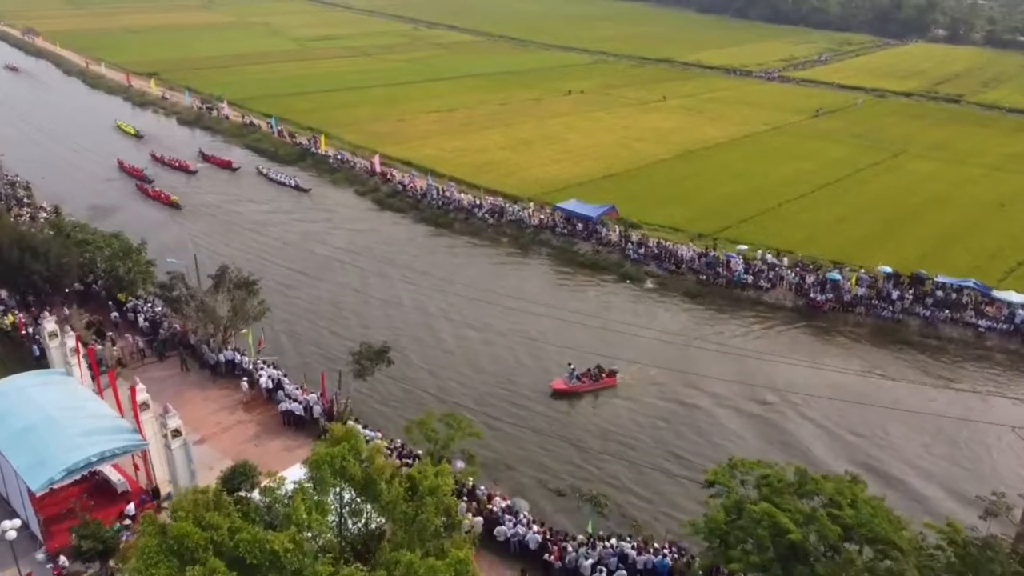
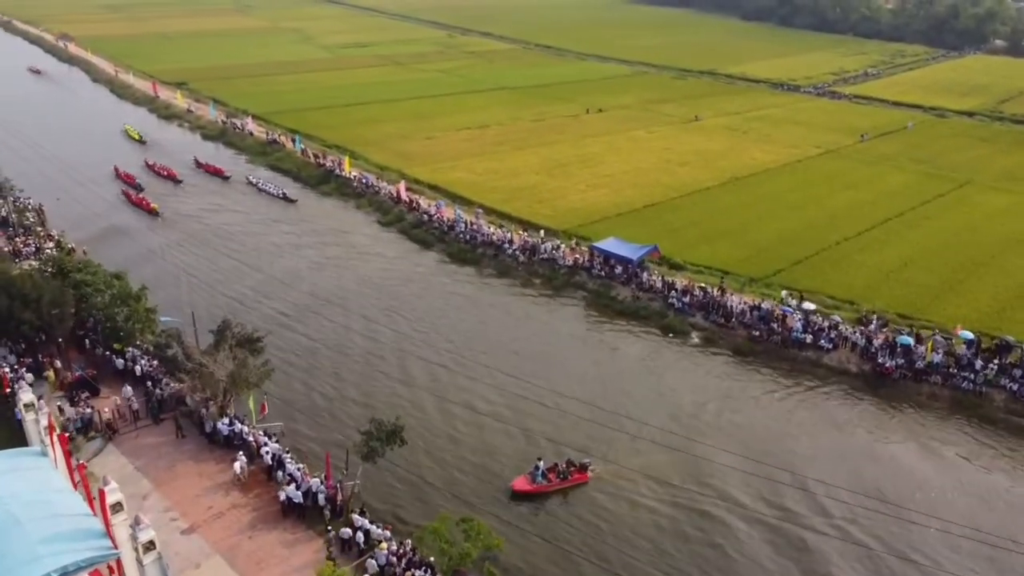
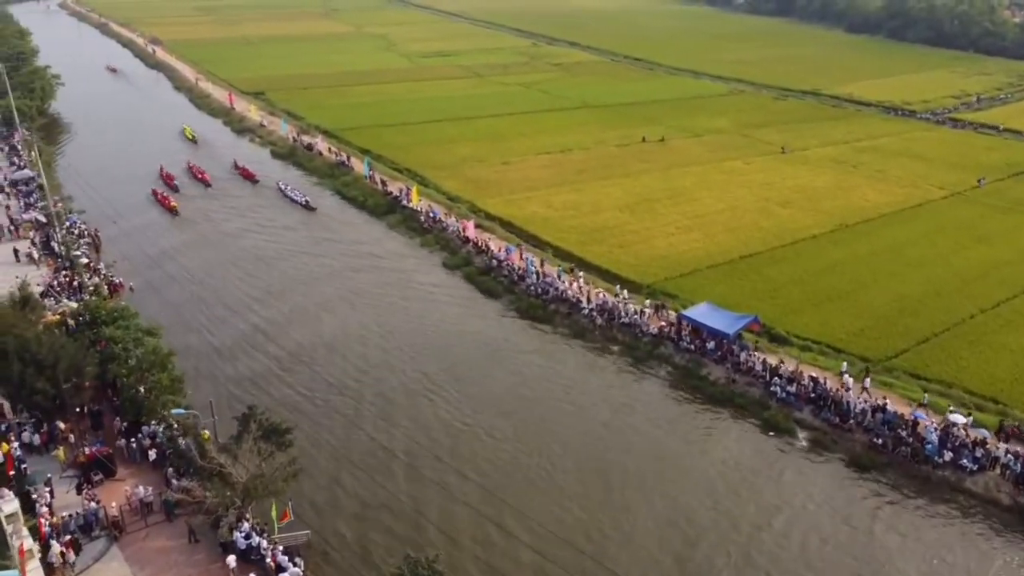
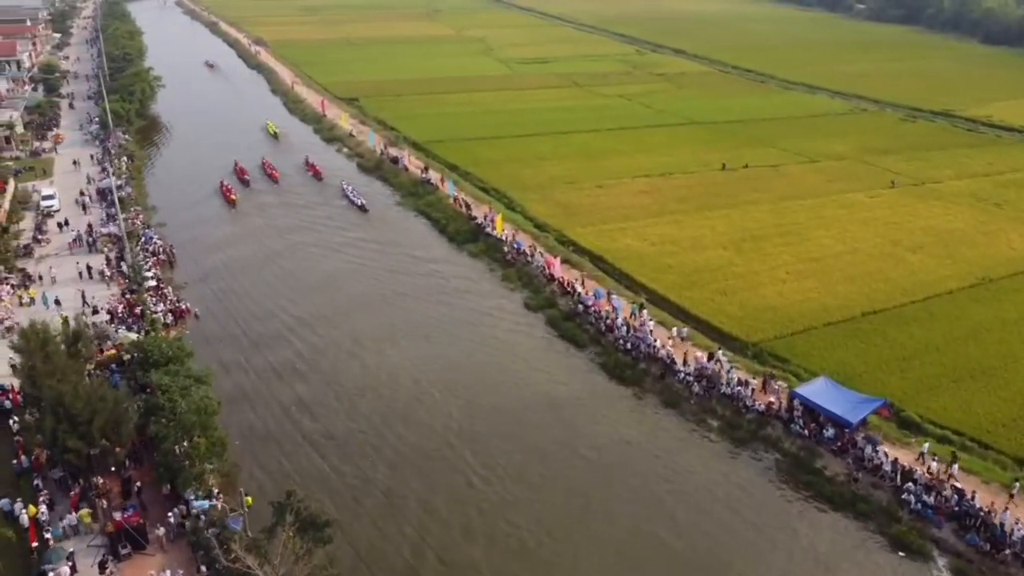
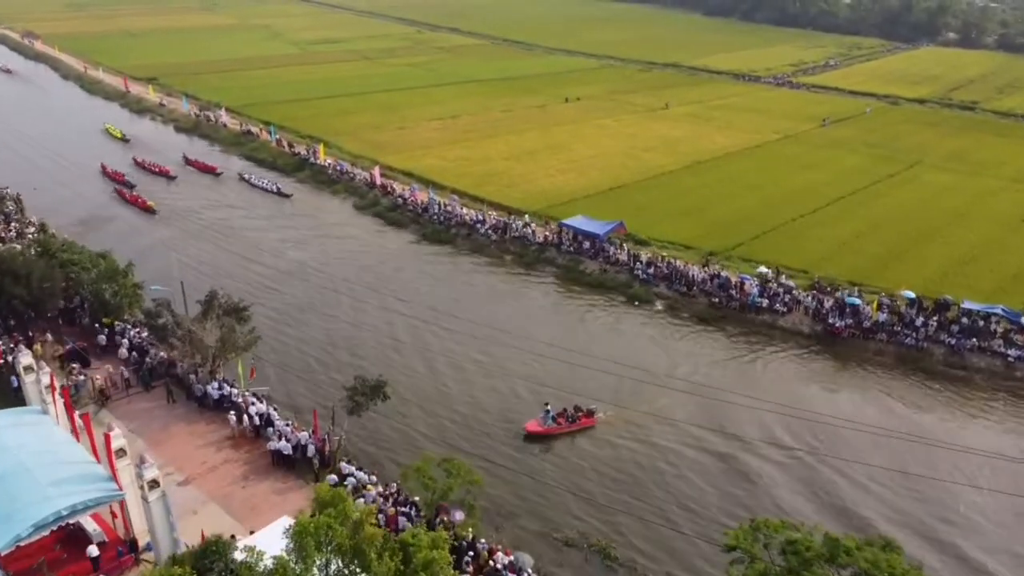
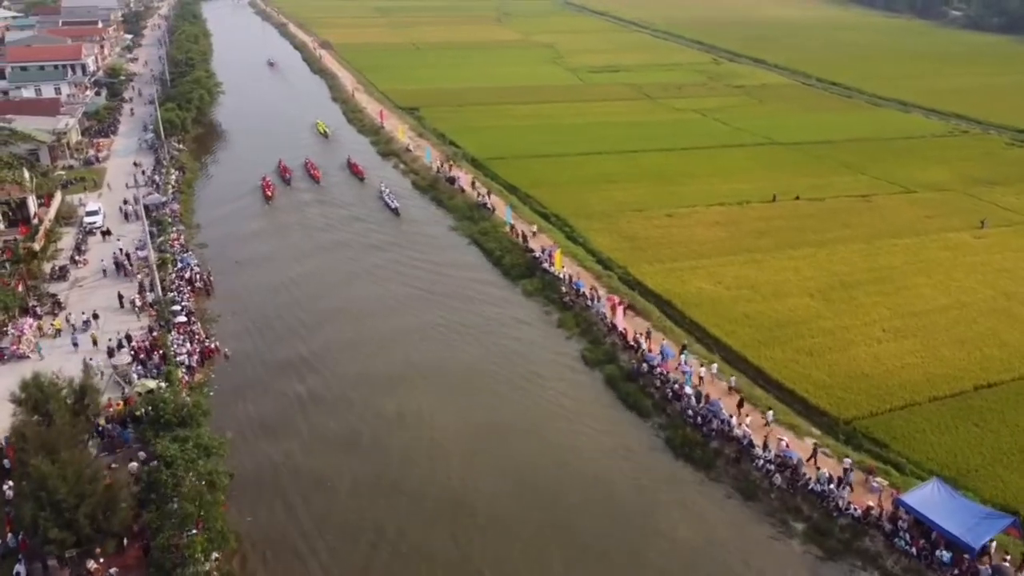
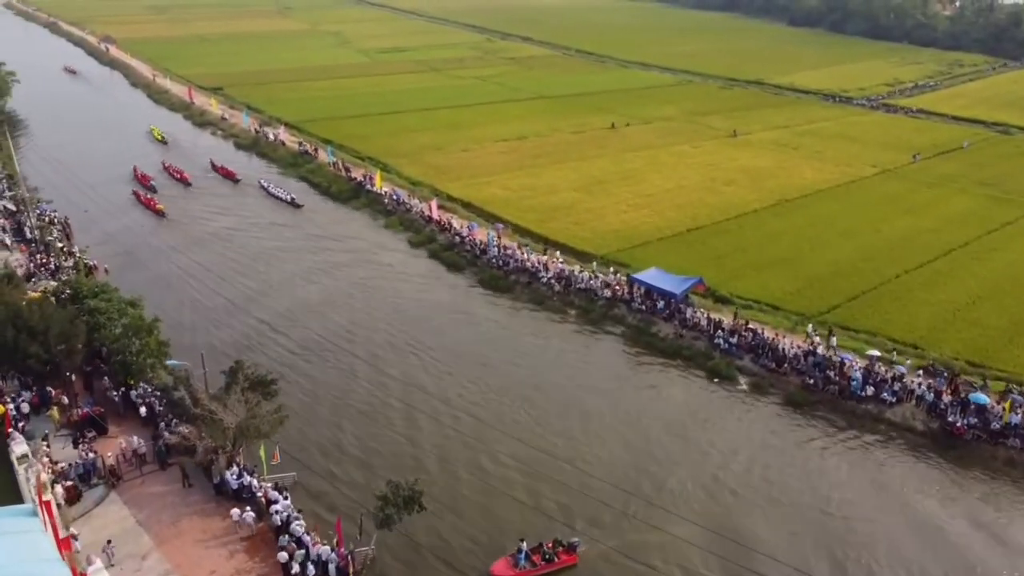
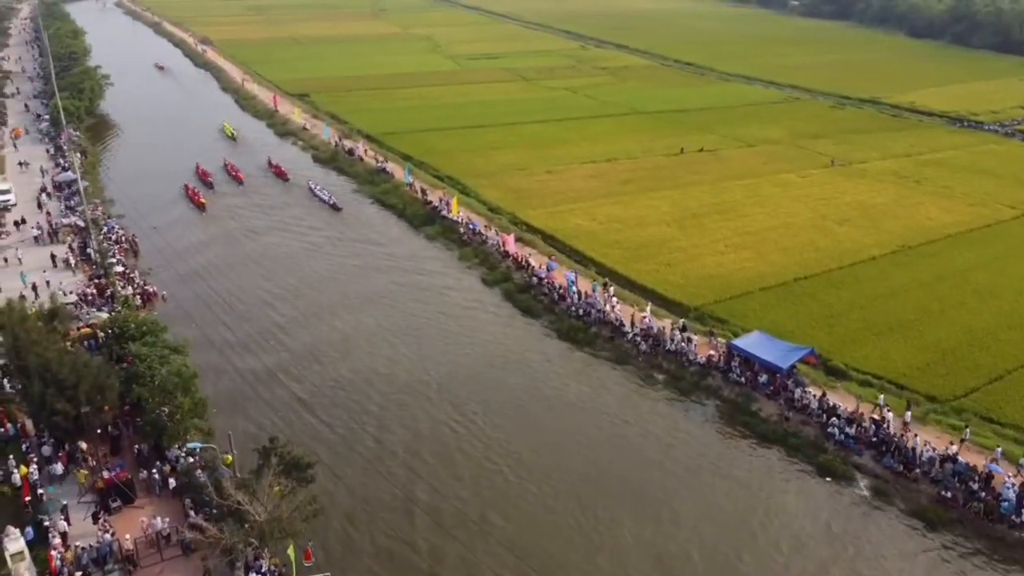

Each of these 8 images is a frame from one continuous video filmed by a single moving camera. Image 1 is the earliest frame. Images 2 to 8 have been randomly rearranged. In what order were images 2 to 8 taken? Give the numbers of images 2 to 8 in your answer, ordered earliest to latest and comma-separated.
5, 2, 7, 3, 8, 4, 6
